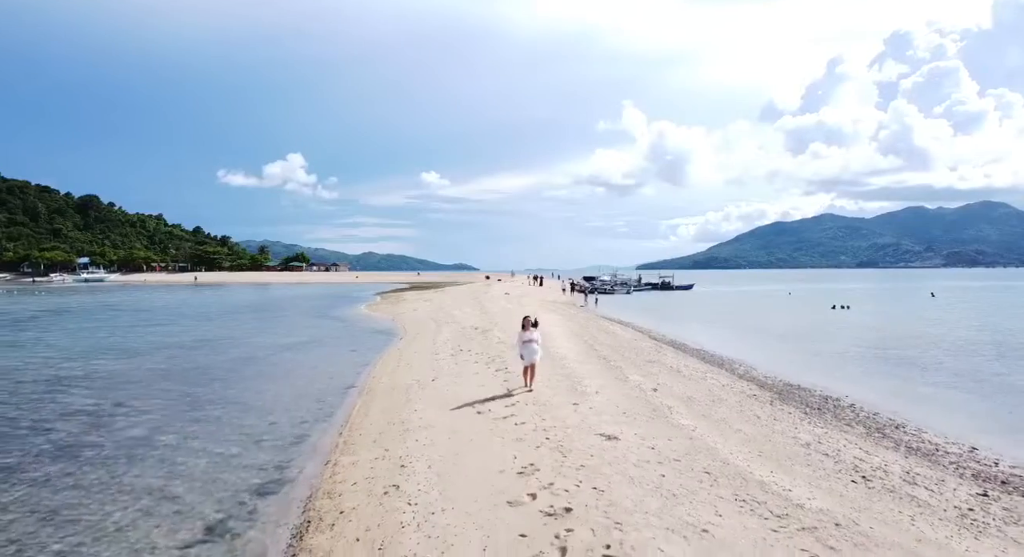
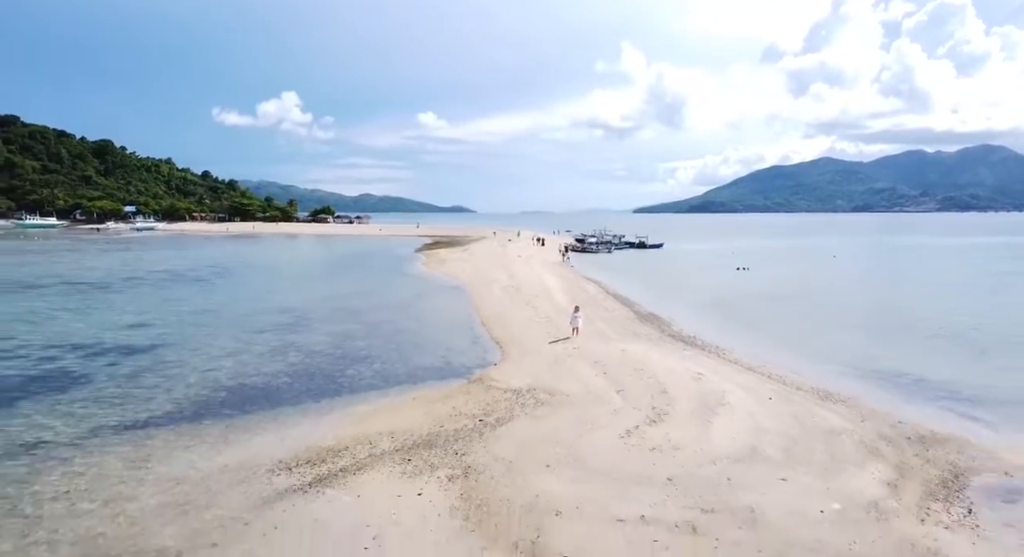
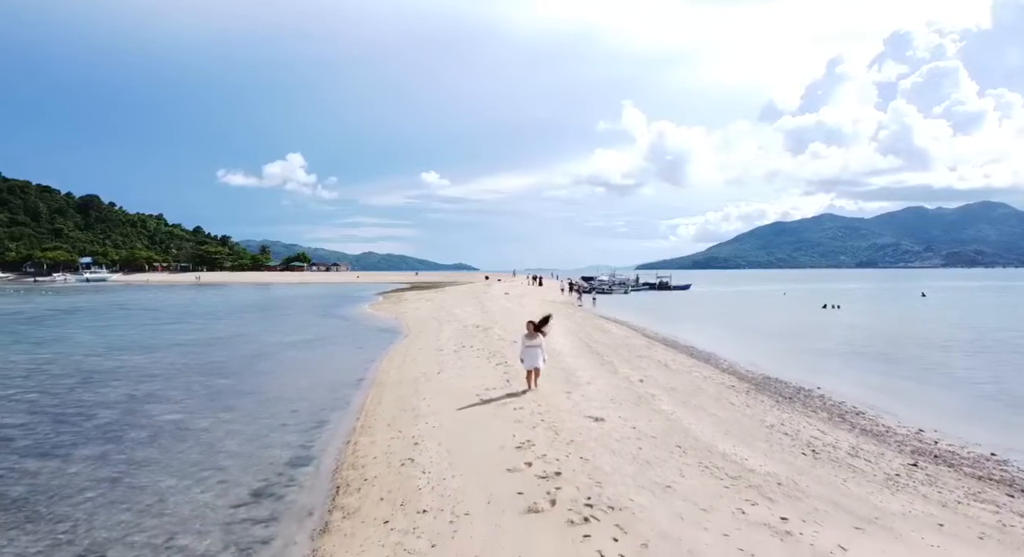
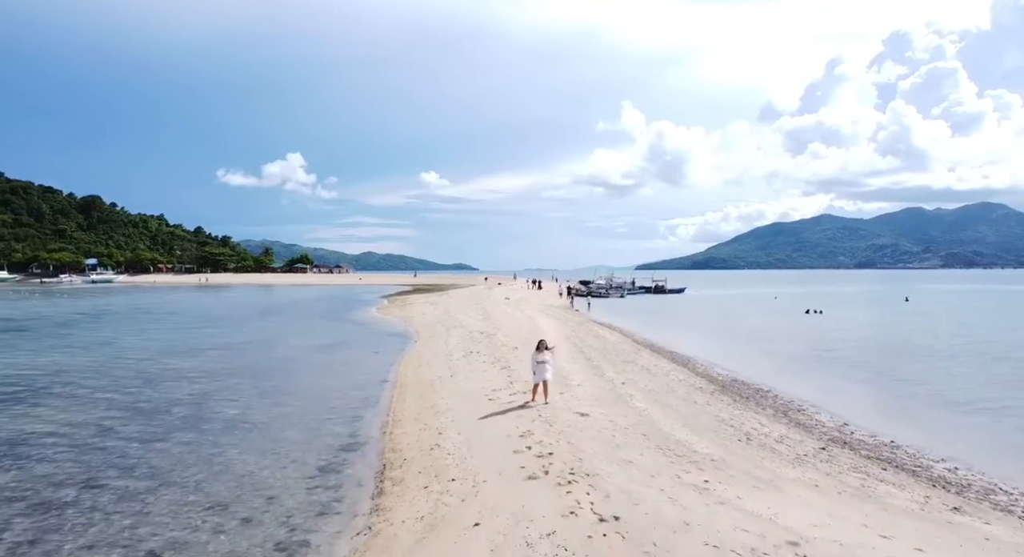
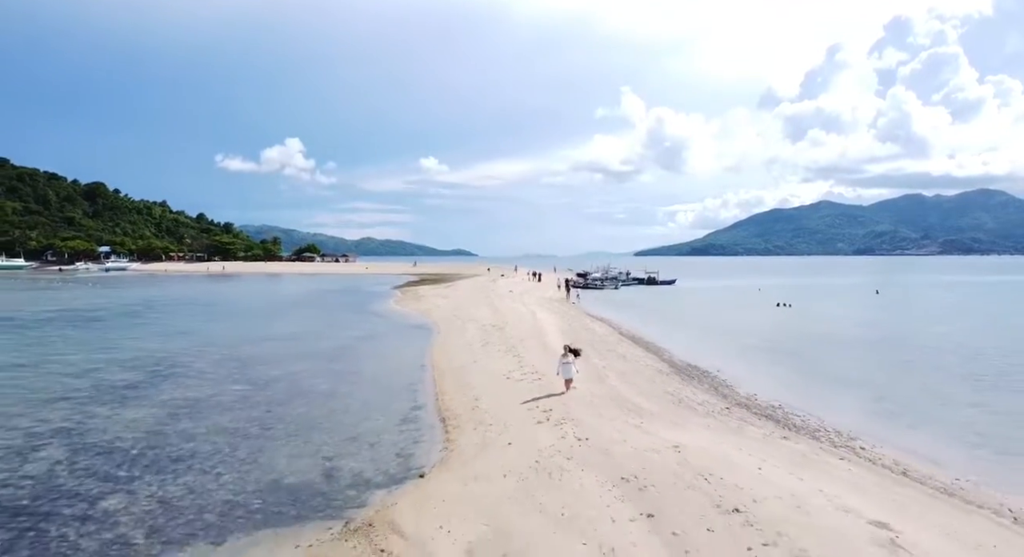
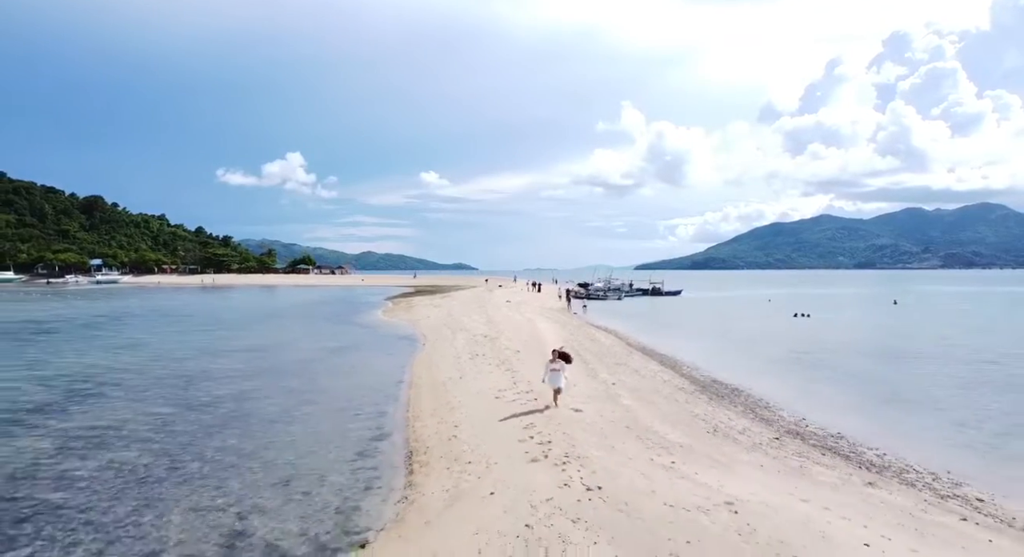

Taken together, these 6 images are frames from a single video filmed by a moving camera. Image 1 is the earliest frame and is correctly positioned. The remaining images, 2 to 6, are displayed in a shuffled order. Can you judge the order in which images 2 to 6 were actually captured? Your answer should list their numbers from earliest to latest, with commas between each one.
3, 4, 6, 5, 2
